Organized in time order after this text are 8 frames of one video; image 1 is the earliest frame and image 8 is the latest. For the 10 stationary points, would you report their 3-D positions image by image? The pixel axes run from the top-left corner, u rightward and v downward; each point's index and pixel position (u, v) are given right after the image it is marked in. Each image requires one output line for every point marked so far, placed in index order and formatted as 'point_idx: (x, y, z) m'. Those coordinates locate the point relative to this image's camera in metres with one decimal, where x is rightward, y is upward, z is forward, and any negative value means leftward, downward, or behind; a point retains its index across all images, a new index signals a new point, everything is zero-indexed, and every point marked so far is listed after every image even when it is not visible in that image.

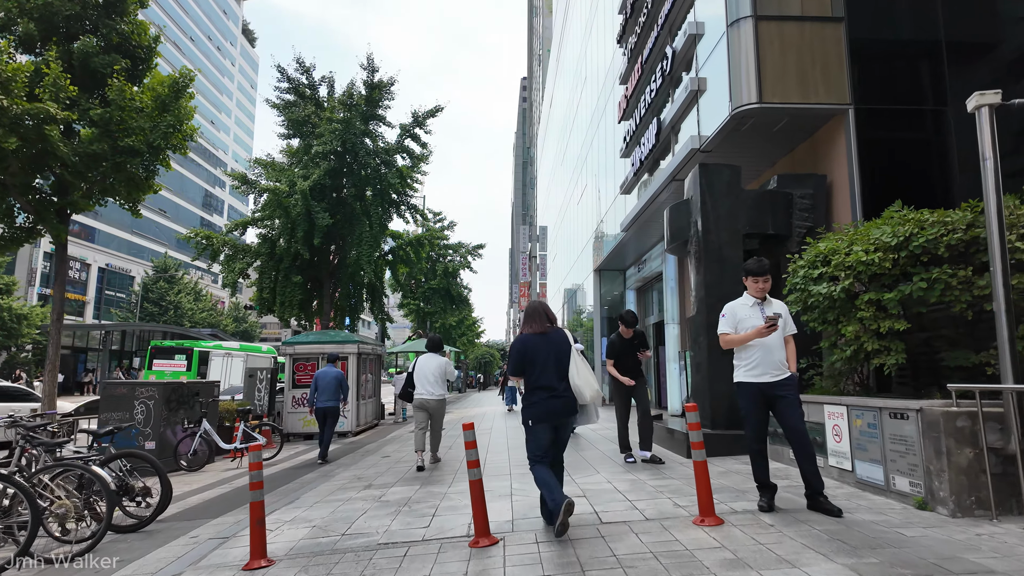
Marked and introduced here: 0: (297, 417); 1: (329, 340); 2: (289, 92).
0: (-5.3, -3.2, +14.2) m
1: (-4.6, -1.3, +14.5) m
2: (-7.0, +6.1, +18.1) m
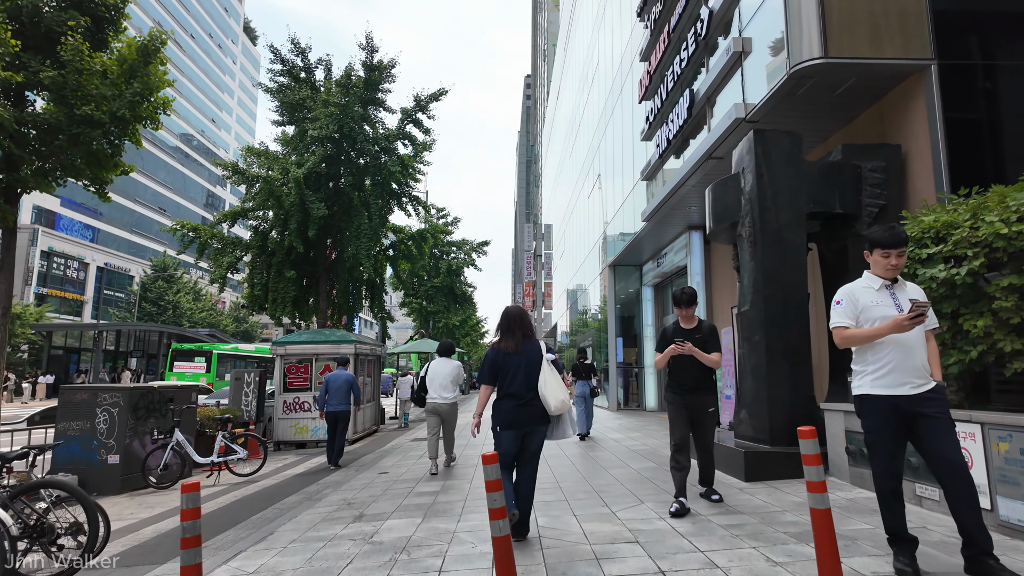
0: (-5.0, -3.1, +13.1) m
1: (-4.4, -1.2, +13.3) m
2: (-6.7, +6.2, +16.9) m
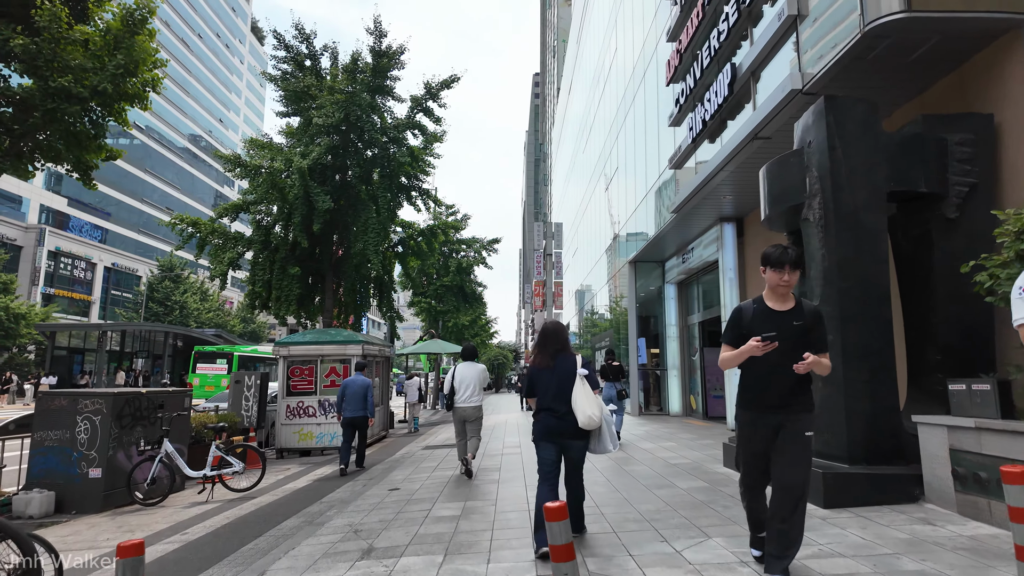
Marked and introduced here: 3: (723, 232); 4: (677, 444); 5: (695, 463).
0: (-4.7, -3.0, +12.2) m
1: (-4.0, -1.1, +12.5) m
2: (-6.3, +6.3, +16.1) m
3: (+4.6, +1.2, +12.6) m
4: (+2.8, -2.7, +9.9) m
5: (+2.4, -2.3, +7.7) m
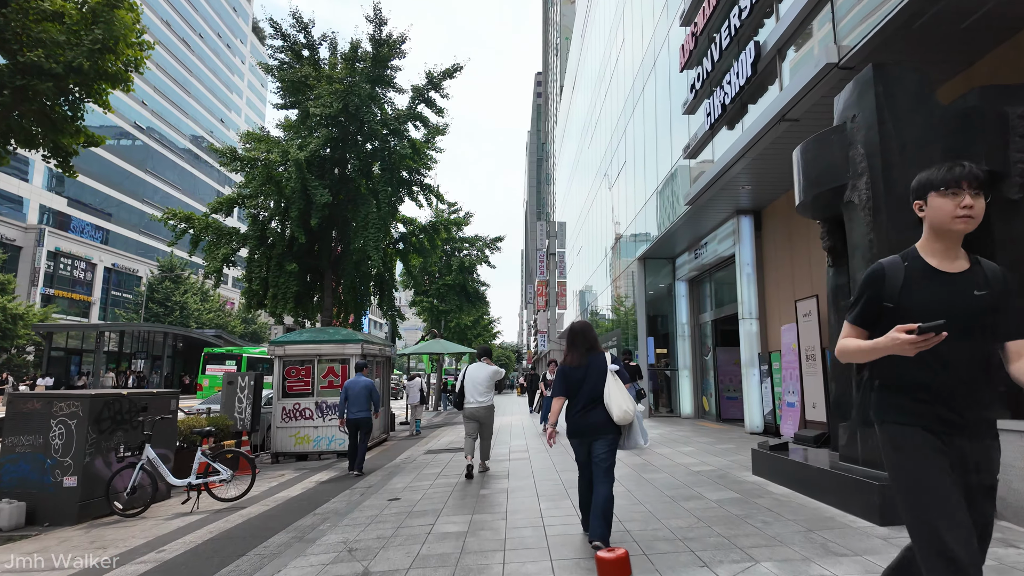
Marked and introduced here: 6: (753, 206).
0: (-4.5, -2.9, +11.7) m
1: (-3.8, -1.1, +11.9) m
2: (-6.2, +6.4, +15.6) m
3: (+4.7, +1.3, +12.0) m
4: (+2.9, -2.6, +9.3) m
5: (+2.5, -2.2, +7.1) m
6: (+4.9, +1.7, +11.7) m
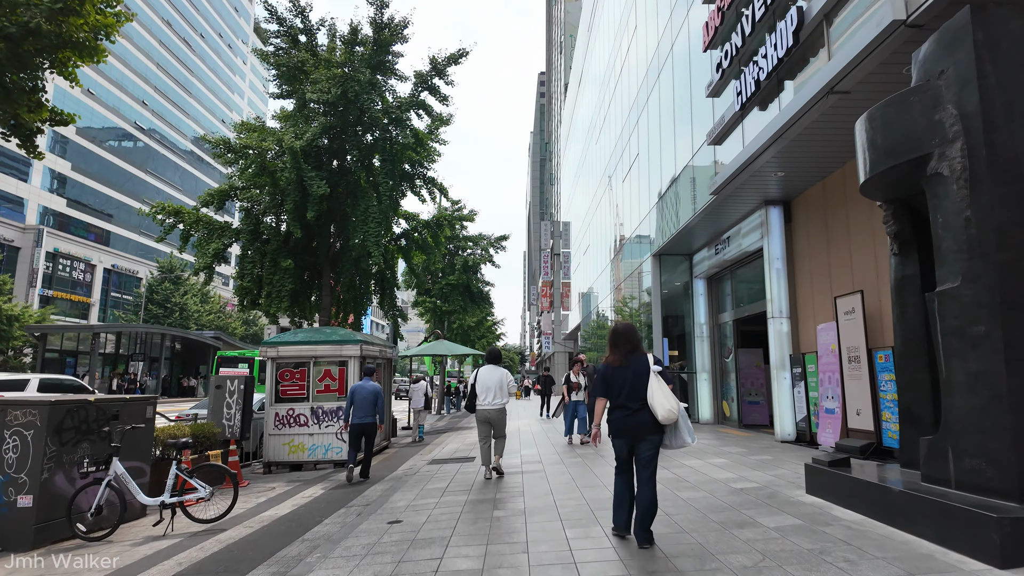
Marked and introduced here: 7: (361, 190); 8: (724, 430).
0: (-4.3, -2.9, +10.8) m
1: (-3.6, -1.0, +11.1) m
2: (-6.0, +6.4, +14.8) m
3: (+4.9, +1.4, +11.1) m
4: (+3.1, -2.5, +8.4) m
5: (+2.7, -2.1, +6.2) m
6: (+5.1, +1.7, +10.8) m
7: (-3.8, +2.5, +14.4) m
8: (+5.0, -3.3, +13.6) m
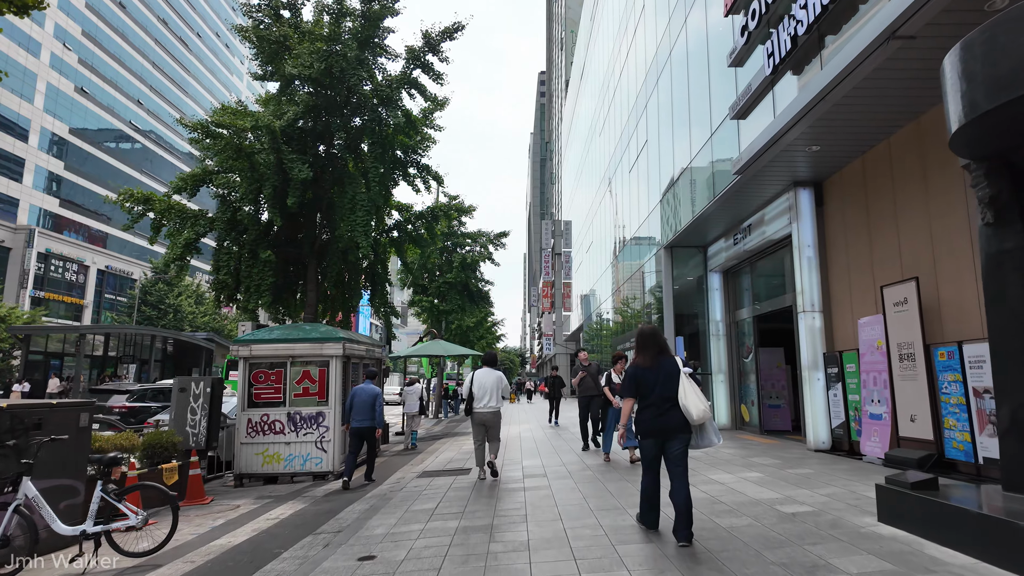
0: (-4.3, -2.7, +9.7) m
1: (-3.6, -0.8, +10.0) m
2: (-6.0, +6.5, +13.7) m
3: (+4.9, +1.5, +10.0) m
4: (+3.1, -2.3, +7.3) m
5: (+2.7, -2.0, +5.1) m
6: (+5.1, +1.9, +9.7) m
7: (-3.8, +2.6, +13.3) m
8: (+5.0, -3.2, +12.4) m
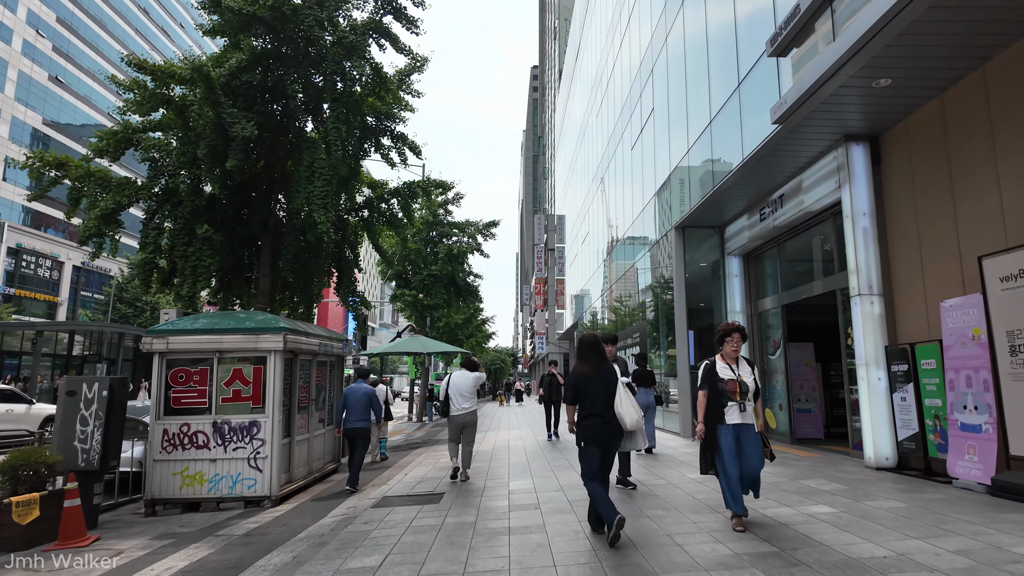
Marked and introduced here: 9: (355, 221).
0: (-4.5, -2.4, +7.7) m
1: (-3.8, -0.5, +8.0) m
2: (-6.2, +6.9, +11.7) m
3: (+4.7, +1.8, +8.1) m
4: (+2.9, -2.0, +5.4) m
5: (+2.6, -1.7, +3.2) m
6: (+4.9, +2.2, +7.8) m
7: (-4.0, +2.9, +11.3) m
8: (+4.7, -2.9, +10.5) m
9: (-3.8, +1.6, +13.9) m
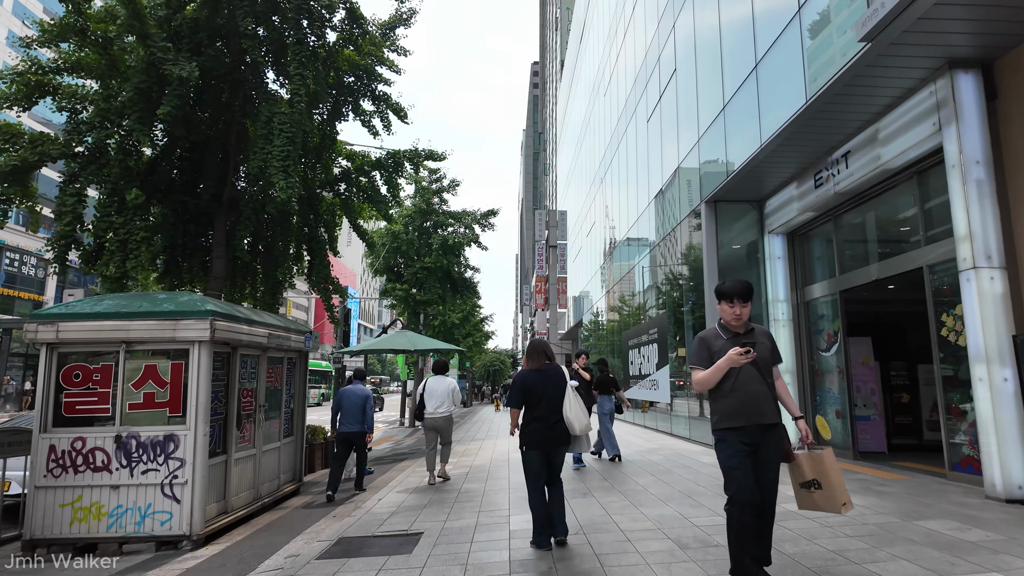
0: (-4.5, -2.1, +5.8) m
1: (-3.8, -0.2, +6.1) m
2: (-6.2, +7.2, +9.8) m
3: (+4.7, +2.1, +6.2) m
4: (+3.0, -1.7, +3.5) m
5: (+2.6, -1.4, +1.3) m
6: (+4.9, +2.5, +5.9) m
7: (-4.0, +3.2, +9.4) m
8: (+4.7, -2.6, +8.6) m
9: (-3.8, +1.9, +12.0) m
